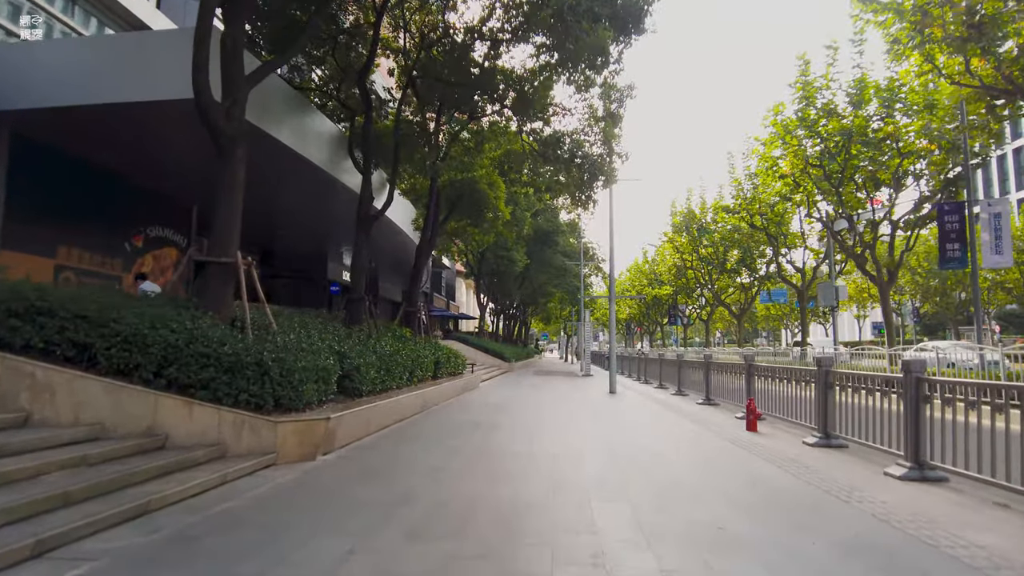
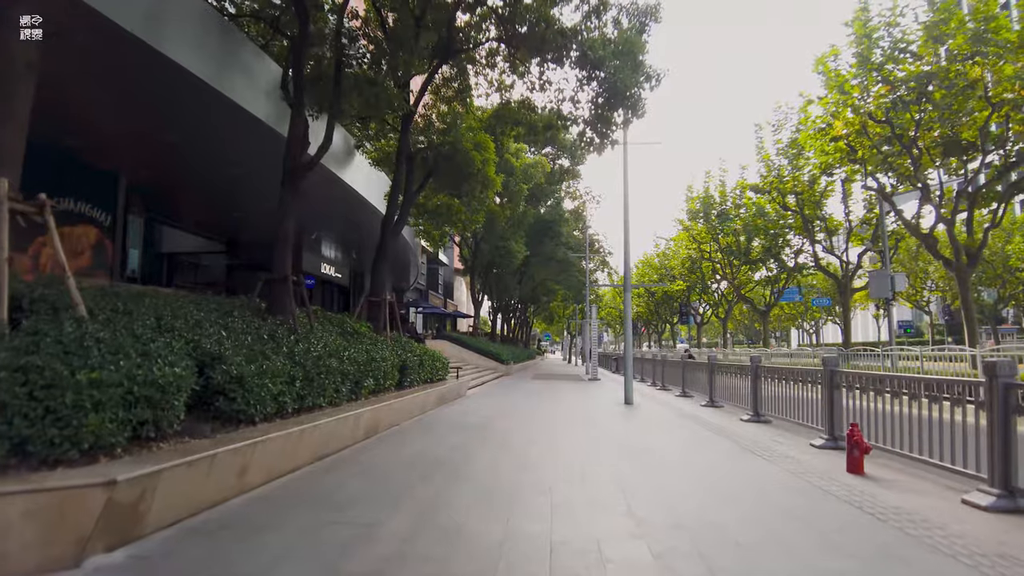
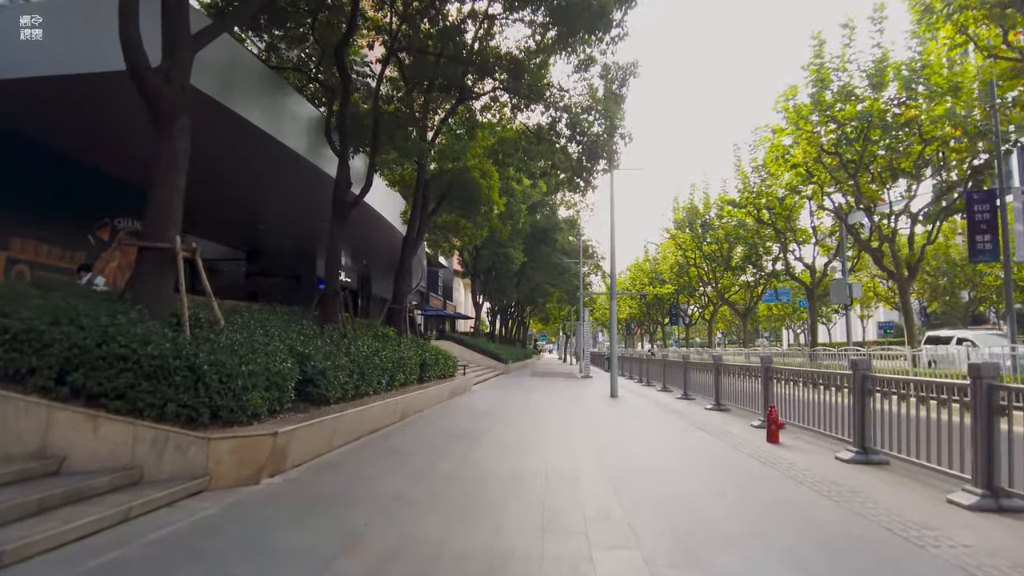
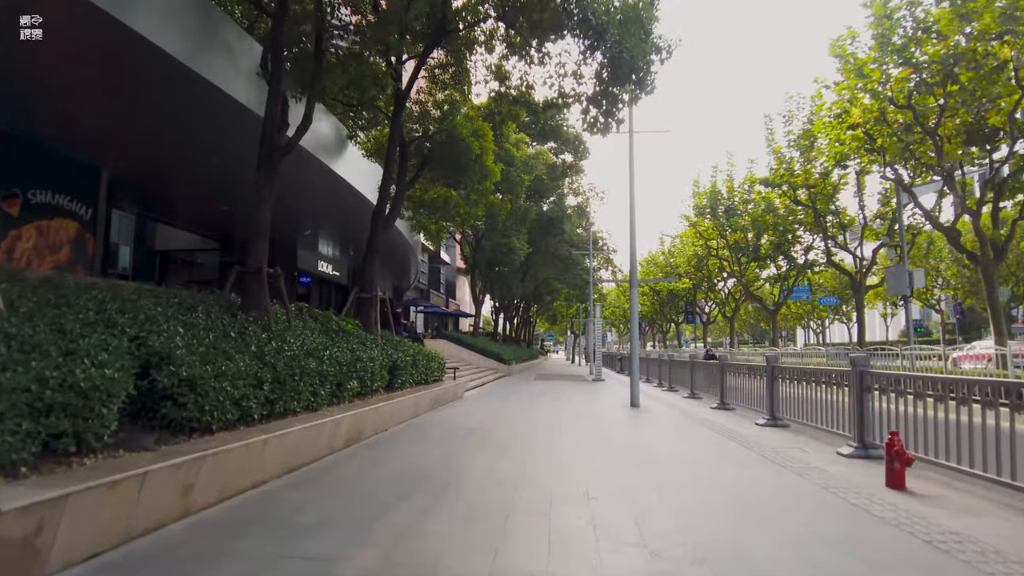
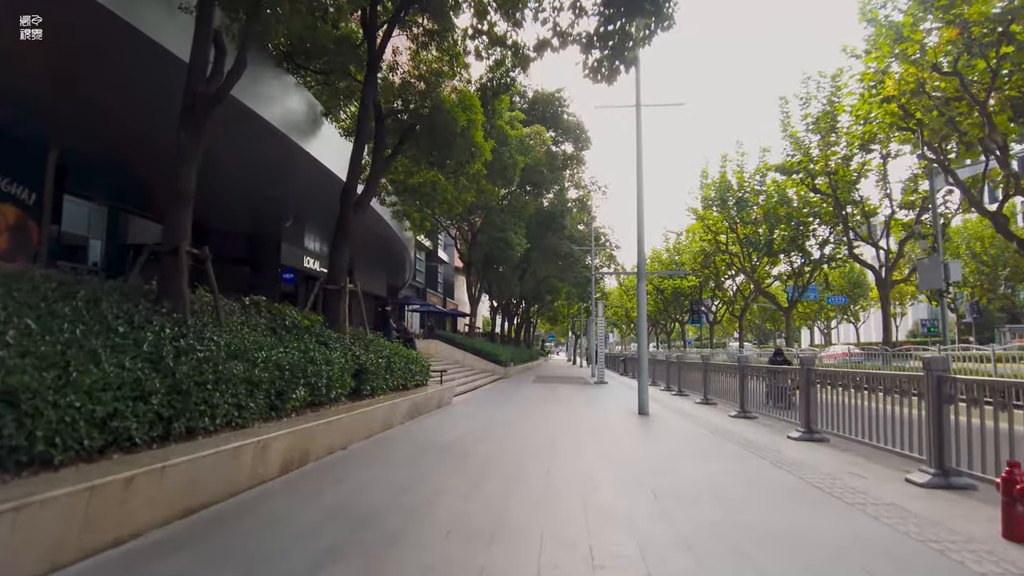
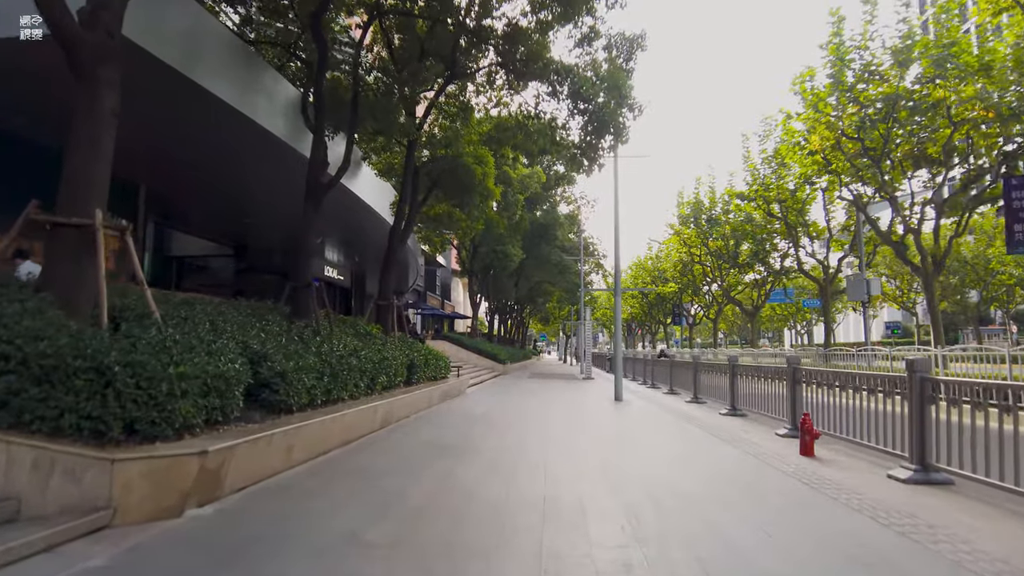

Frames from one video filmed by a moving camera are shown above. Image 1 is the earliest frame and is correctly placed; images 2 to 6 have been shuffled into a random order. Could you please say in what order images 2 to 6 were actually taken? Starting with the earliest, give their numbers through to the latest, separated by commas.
3, 6, 2, 4, 5
